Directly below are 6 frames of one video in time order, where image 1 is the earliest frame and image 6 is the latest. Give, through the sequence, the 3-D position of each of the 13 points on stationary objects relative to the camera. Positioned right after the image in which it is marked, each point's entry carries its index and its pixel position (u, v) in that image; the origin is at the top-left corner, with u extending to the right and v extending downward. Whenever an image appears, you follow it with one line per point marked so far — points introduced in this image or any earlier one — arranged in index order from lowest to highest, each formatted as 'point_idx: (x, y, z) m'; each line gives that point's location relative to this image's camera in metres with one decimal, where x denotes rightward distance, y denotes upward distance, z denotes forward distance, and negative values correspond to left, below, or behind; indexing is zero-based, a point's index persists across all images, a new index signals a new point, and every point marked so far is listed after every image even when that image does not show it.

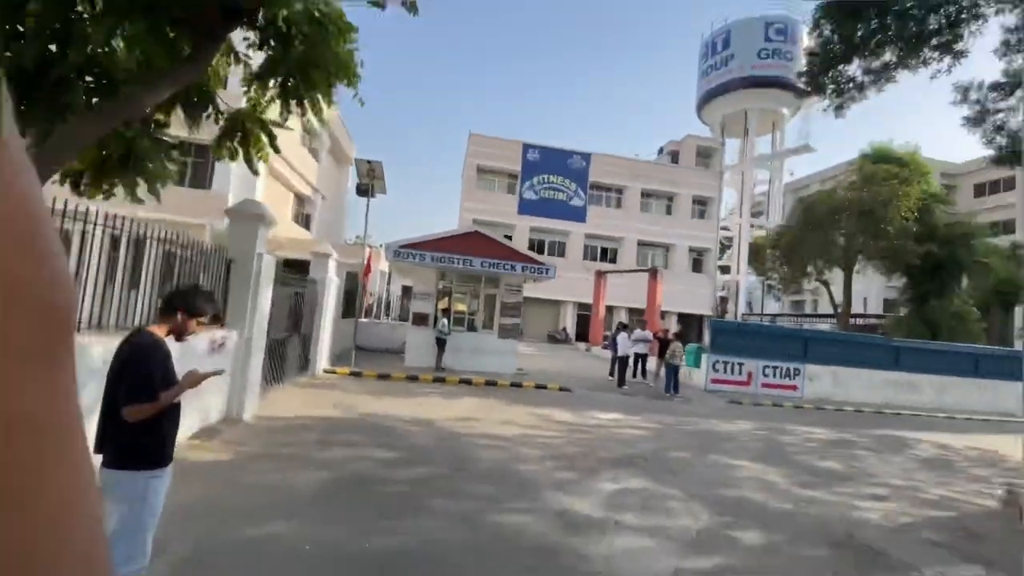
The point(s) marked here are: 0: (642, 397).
0: (+4.0, -3.4, +14.6) m
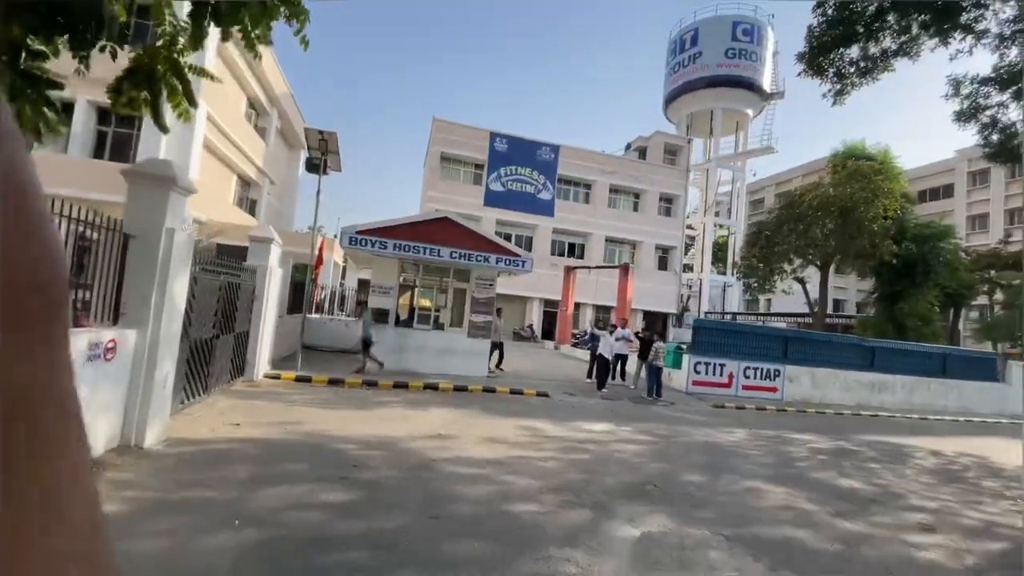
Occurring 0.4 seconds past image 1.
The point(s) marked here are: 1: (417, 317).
0: (+3.2, -3.2, +13.4) m
1: (-2.8, -0.9, +13.9) m
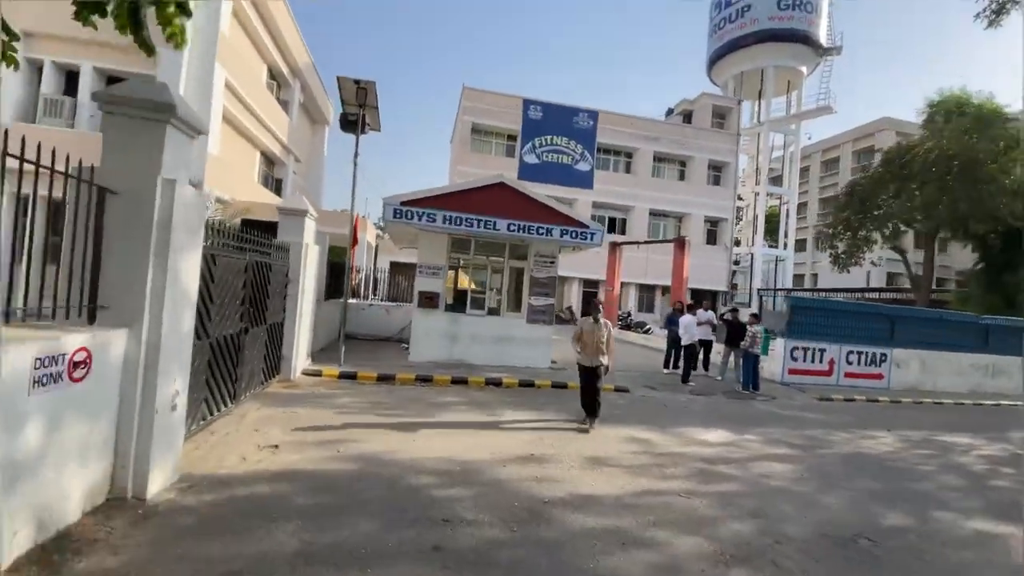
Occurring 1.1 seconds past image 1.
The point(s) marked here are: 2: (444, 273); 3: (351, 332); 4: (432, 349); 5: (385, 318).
0: (+4.9, -2.6, +11.4) m
1: (-1.1, -0.3, +12.0) m
2: (-1.7, +0.4, +11.9) m
3: (-5.3, -1.5, +15.3) m
4: (-2.0, -1.5, +11.8) m
5: (-4.2, -1.0, +15.5) m
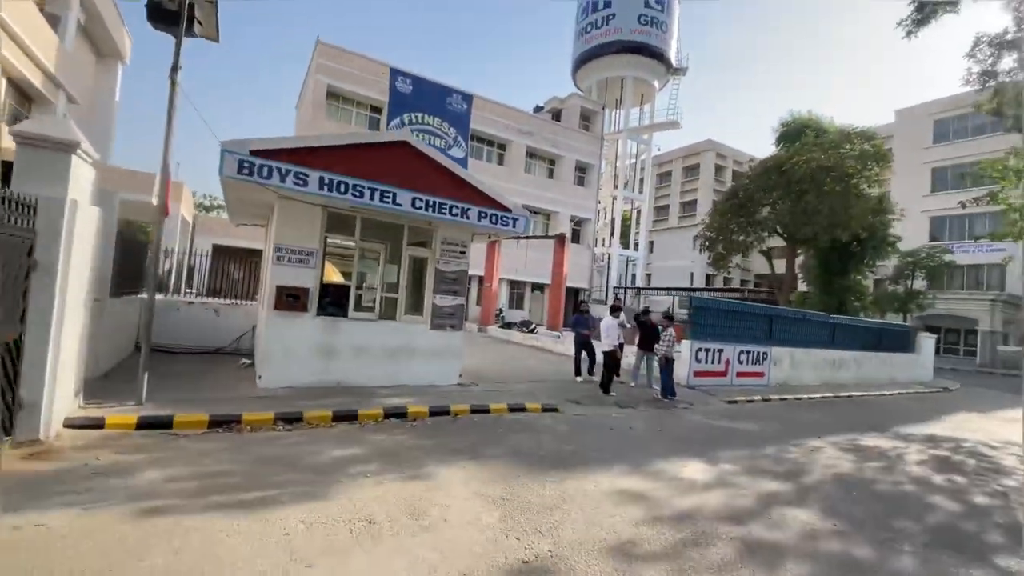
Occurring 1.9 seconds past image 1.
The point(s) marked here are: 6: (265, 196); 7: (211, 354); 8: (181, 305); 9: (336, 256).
0: (+2.9, -2.6, +10.2) m
1: (-3.0, -0.2, +8.9) m
2: (-3.5, +0.5, +8.5) m
3: (-8.0, -1.3, +10.7) m
4: (-3.8, -1.4, +8.4) m
5: (-7.1, -0.8, +11.2) m
6: (-4.3, +1.6, +8.3) m
7: (-6.9, -1.5, +10.9) m
8: (-7.6, -0.4, +10.9) m
9: (-3.3, +0.6, +8.8) m
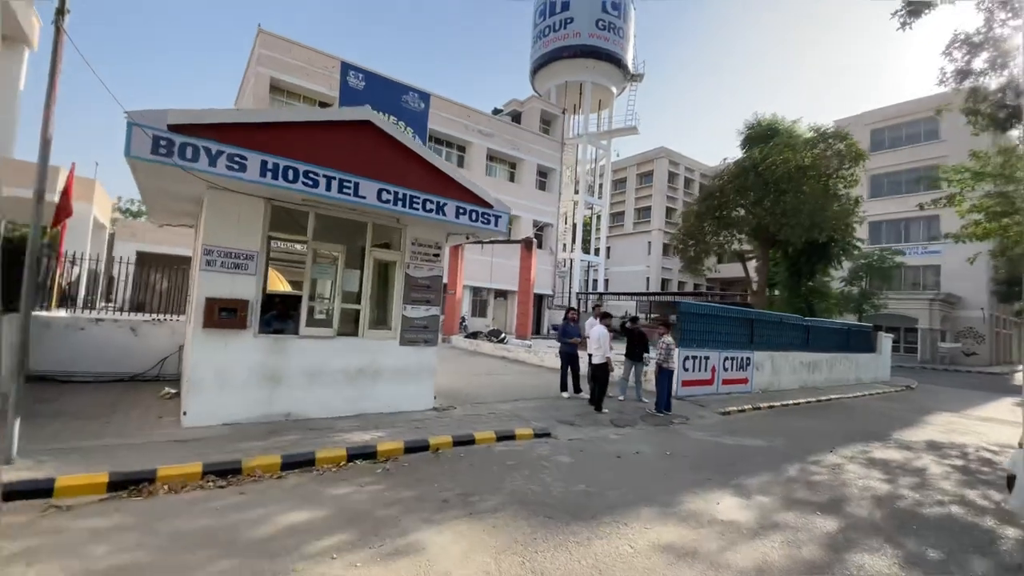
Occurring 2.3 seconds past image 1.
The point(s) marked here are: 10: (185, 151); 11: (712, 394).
0: (+2.5, -2.7, +9.1) m
1: (-3.2, -0.4, +7.3) m
2: (-3.7, +0.4, +7.0) m
3: (-8.4, -1.5, +8.7) m
4: (-3.9, -1.6, +6.7) m
5: (-7.5, -1.1, +9.3) m
6: (-4.5, +1.4, +6.6) m
7: (-7.3, -1.8, +8.9) m
8: (-8.0, -0.7, +8.9) m
9: (-3.5, +0.4, +7.2) m
10: (-4.0, +1.6, +5.7) m
11: (+5.4, -2.9, +12.9) m
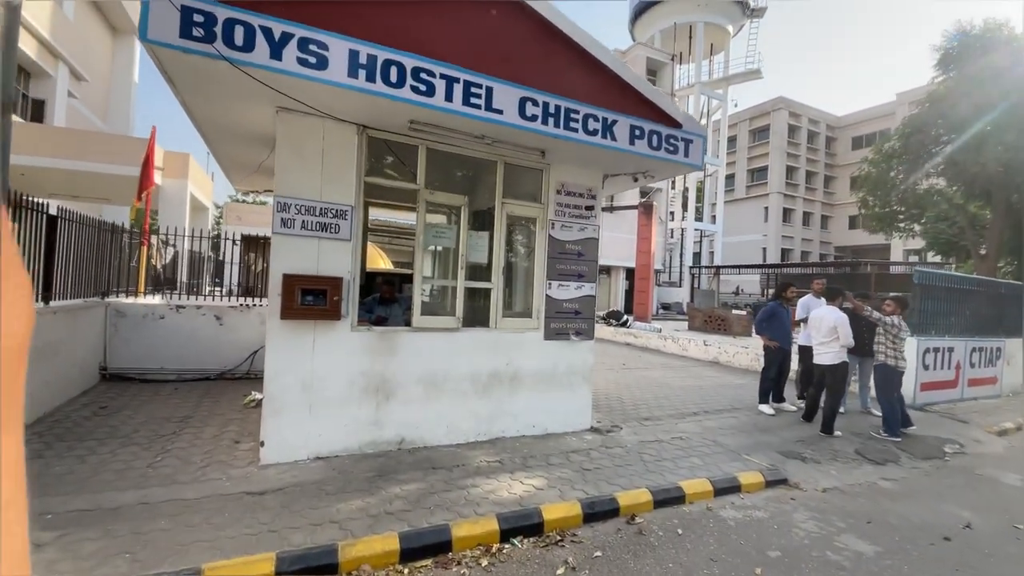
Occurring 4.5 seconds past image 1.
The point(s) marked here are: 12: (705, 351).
0: (+5.0, -2.2, +5.9) m
1: (-1.0, -0.1, +5.0) m
2: (-1.6, +0.6, +4.7) m
3: (-5.8, -1.3, +7.3) m
4: (-1.8, -1.3, +4.6) m
5: (-4.8, -0.8, +7.8) m
6: (-2.4, +1.7, +4.5) m
7: (-4.7, -1.5, +7.4) m
8: (-5.4, -0.4, +7.5) m
9: (-1.3, +0.7, +4.9) m
10: (-2.1, +1.9, +3.5) m
11: (+8.5, -2.2, +9.1) m
12: (+4.9, -1.6, +12.0) m
